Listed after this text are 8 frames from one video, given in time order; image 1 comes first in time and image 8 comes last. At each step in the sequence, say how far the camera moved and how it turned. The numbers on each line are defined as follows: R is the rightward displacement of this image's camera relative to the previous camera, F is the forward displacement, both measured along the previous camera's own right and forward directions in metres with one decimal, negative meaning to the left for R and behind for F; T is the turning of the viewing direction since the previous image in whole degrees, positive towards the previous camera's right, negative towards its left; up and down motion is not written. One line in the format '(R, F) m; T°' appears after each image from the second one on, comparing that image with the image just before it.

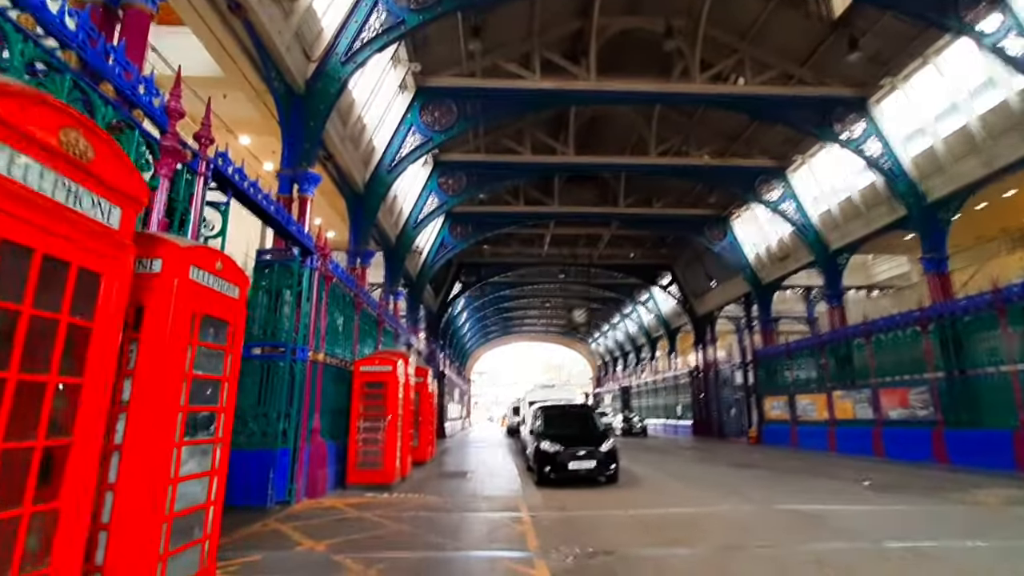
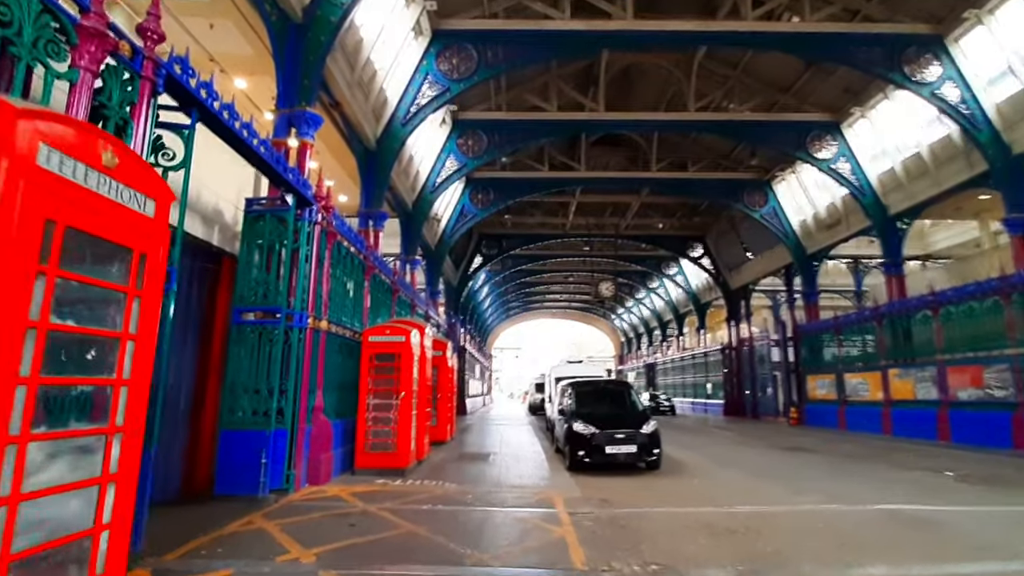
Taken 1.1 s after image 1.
(-0.2, +1.4) m; -2°
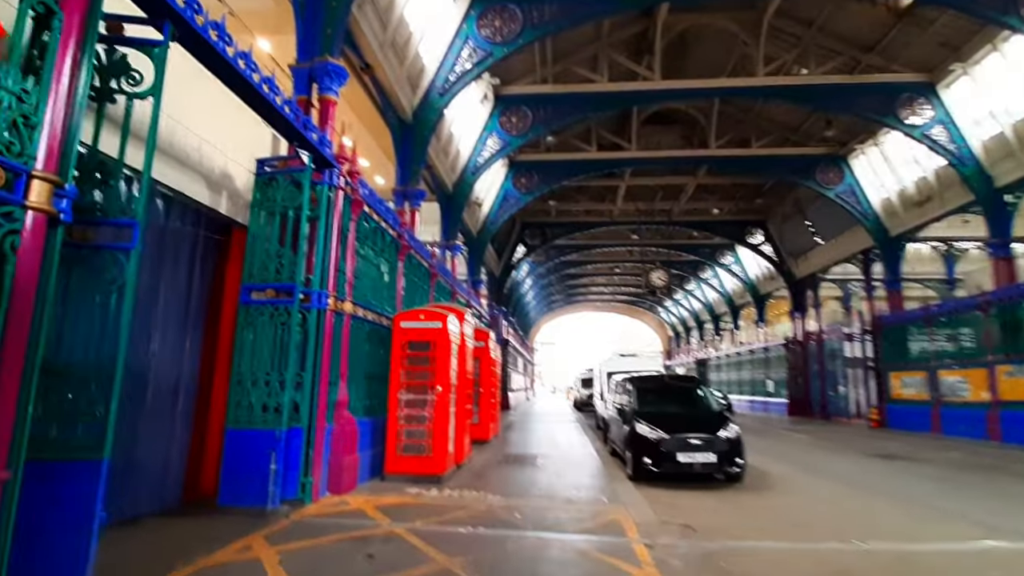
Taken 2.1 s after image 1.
(-0.2, +1.3) m; -5°
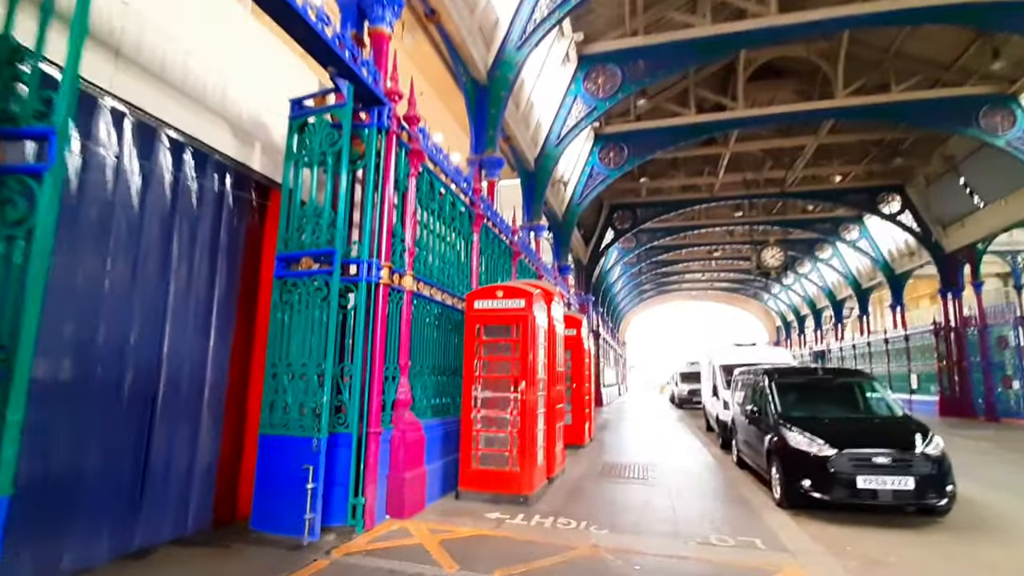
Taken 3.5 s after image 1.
(-0.2, +1.7) m; -10°
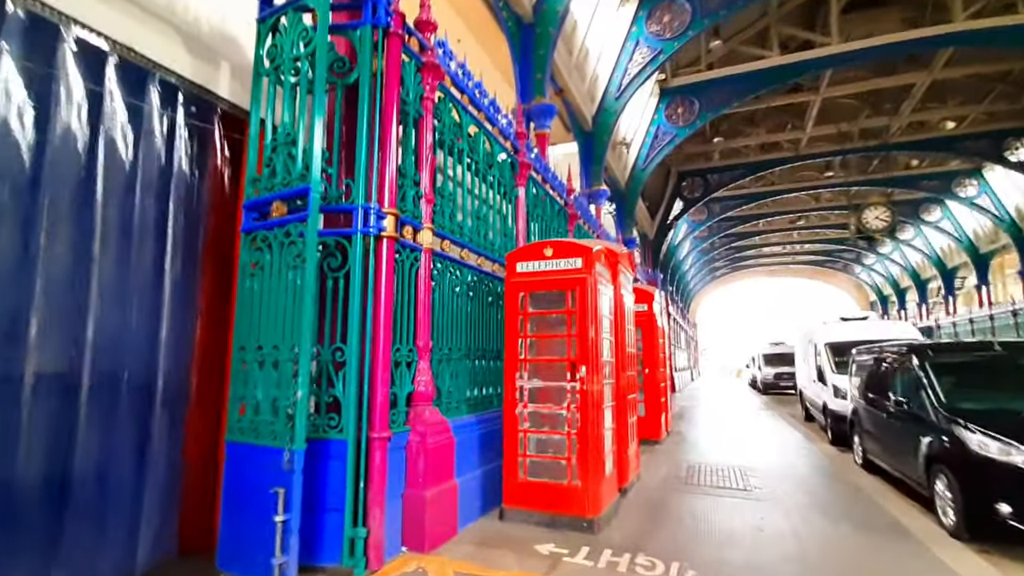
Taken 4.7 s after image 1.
(+0.1, +1.5) m; -7°
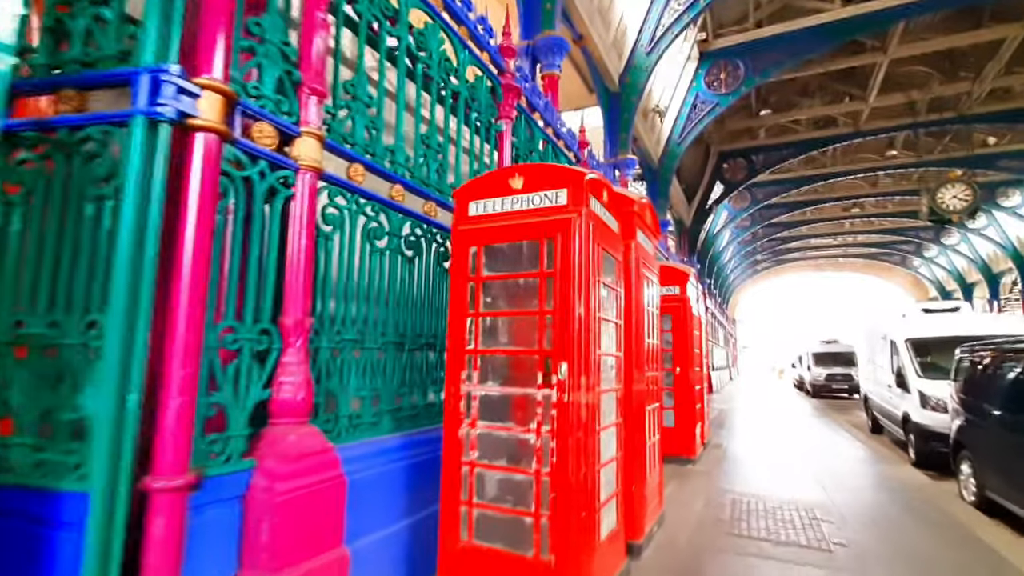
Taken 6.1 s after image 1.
(+0.5, +1.7) m; -4°
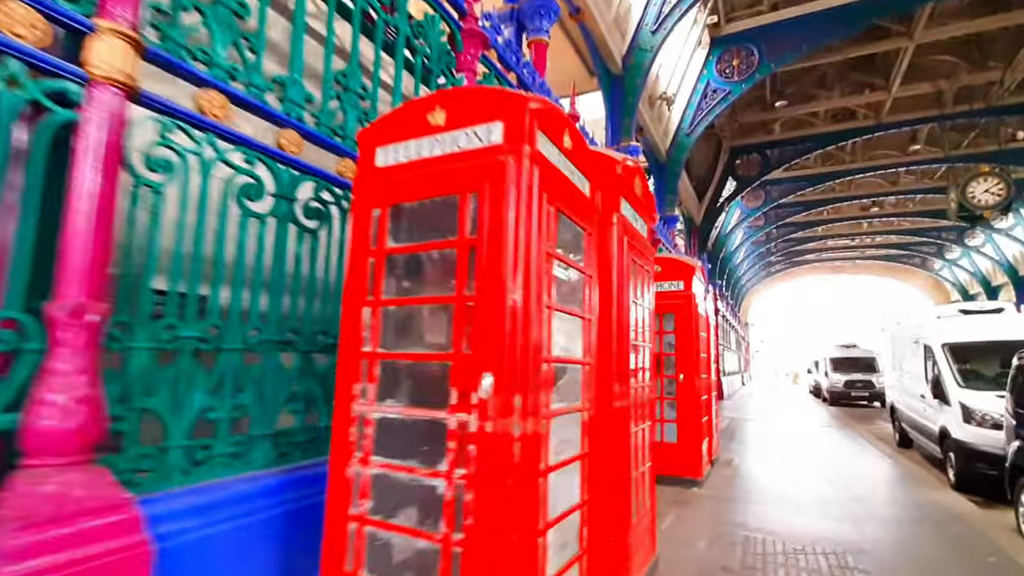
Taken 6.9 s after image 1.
(+0.4, +0.9) m; -1°
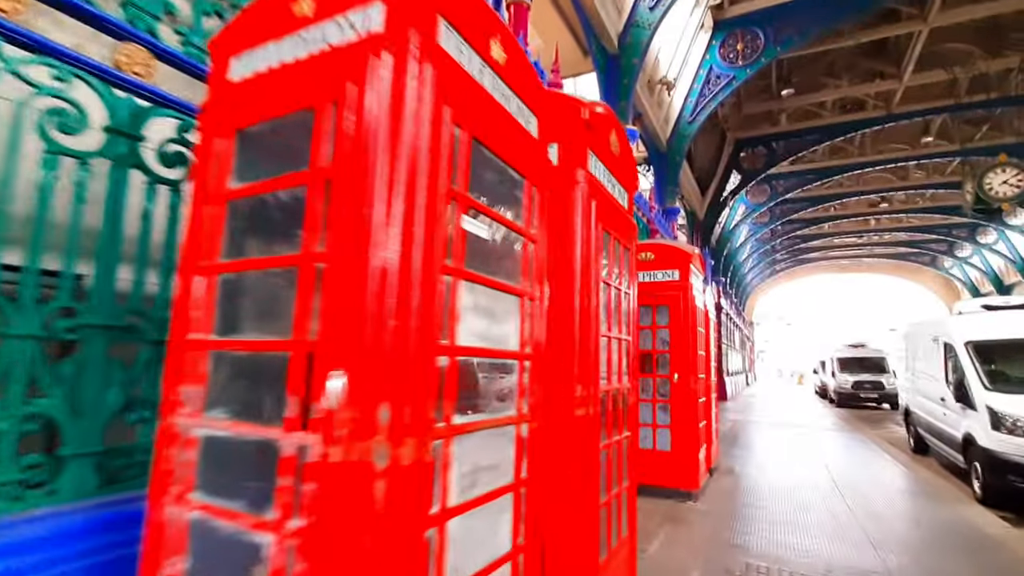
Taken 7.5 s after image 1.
(+0.3, +0.6) m; 0°
